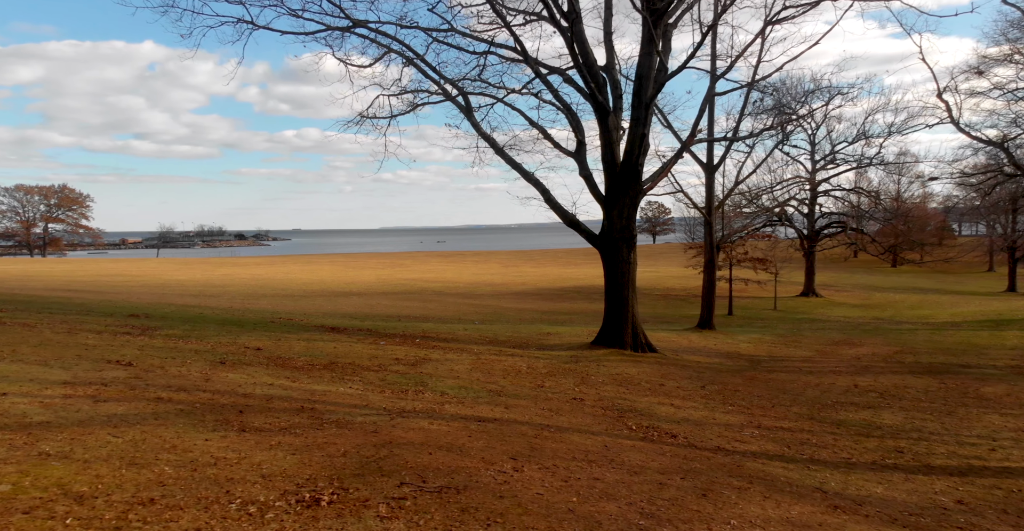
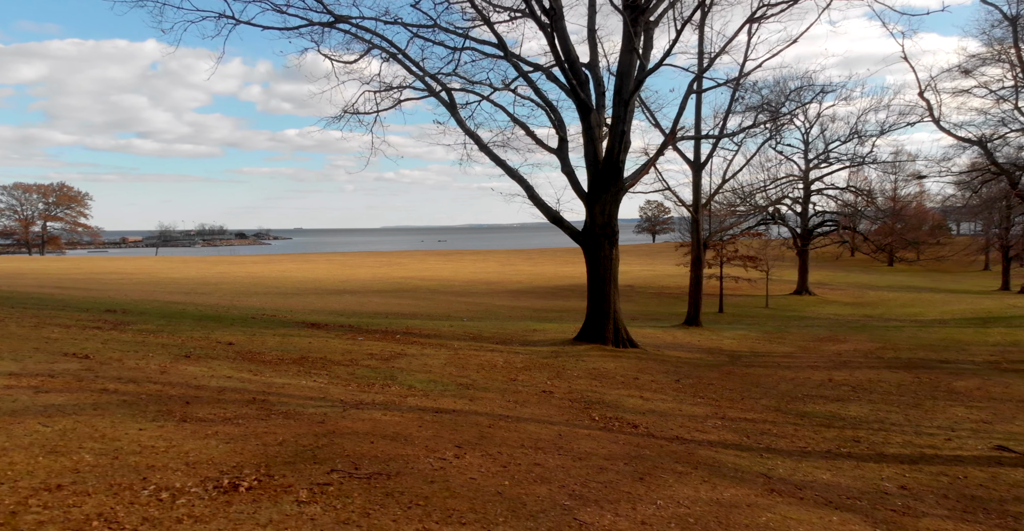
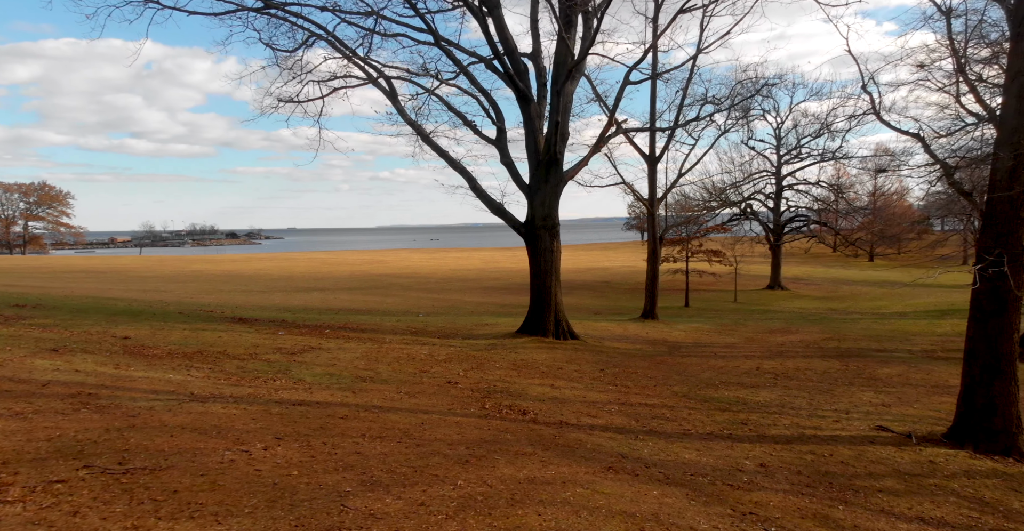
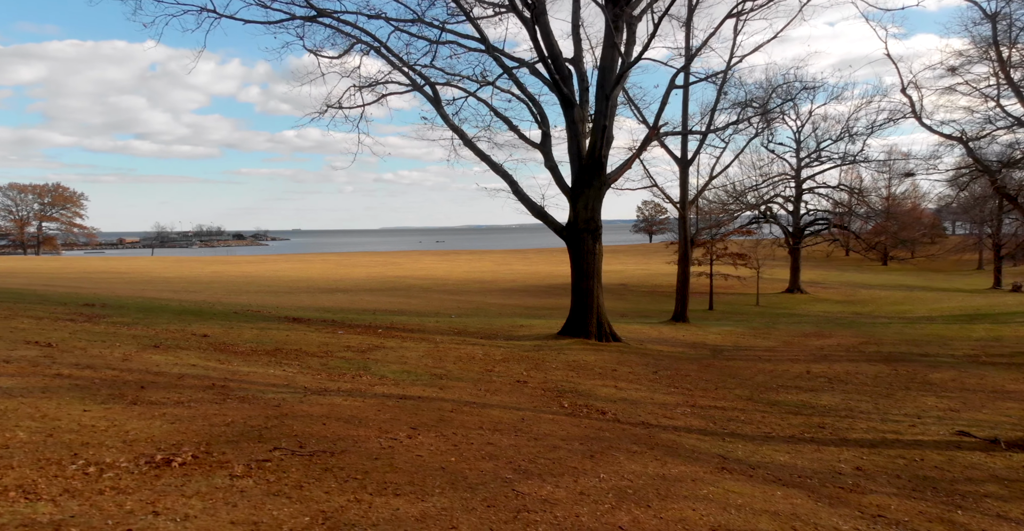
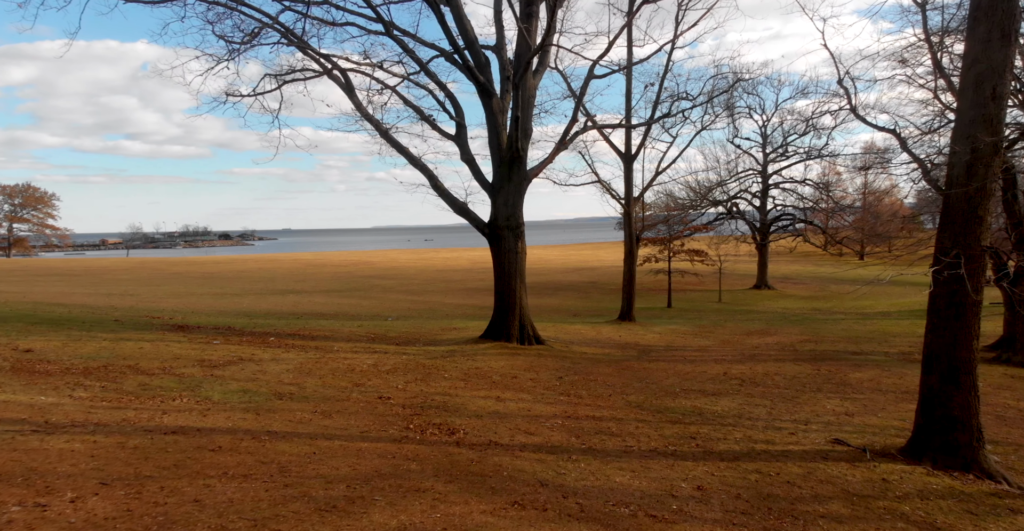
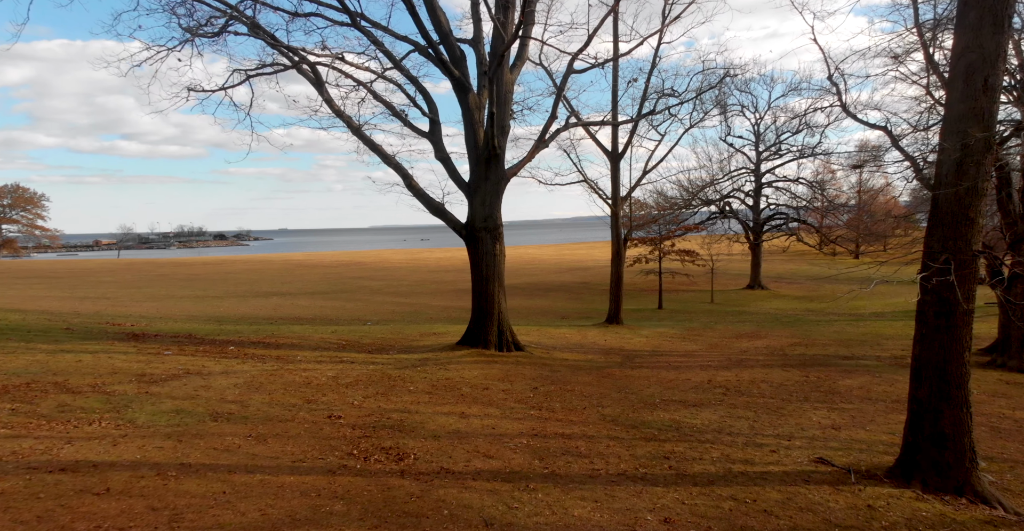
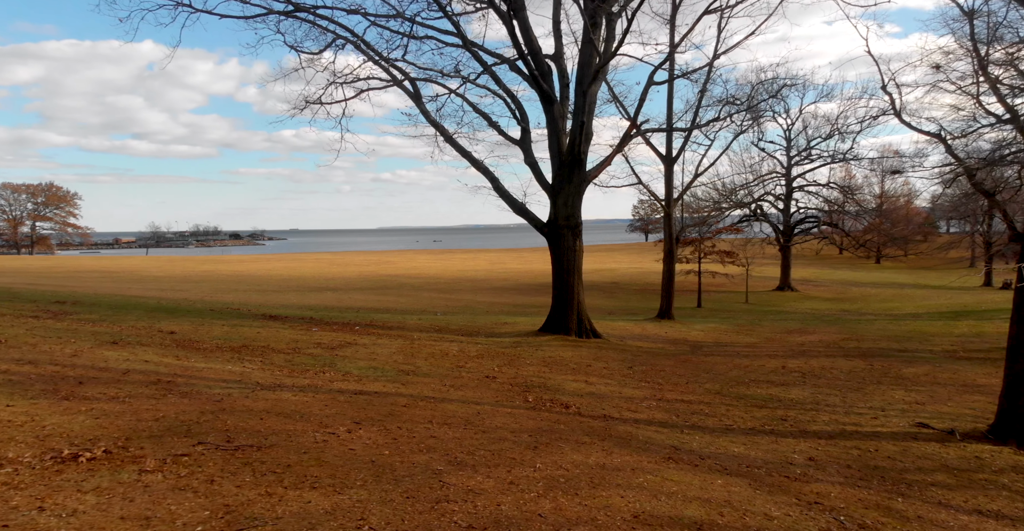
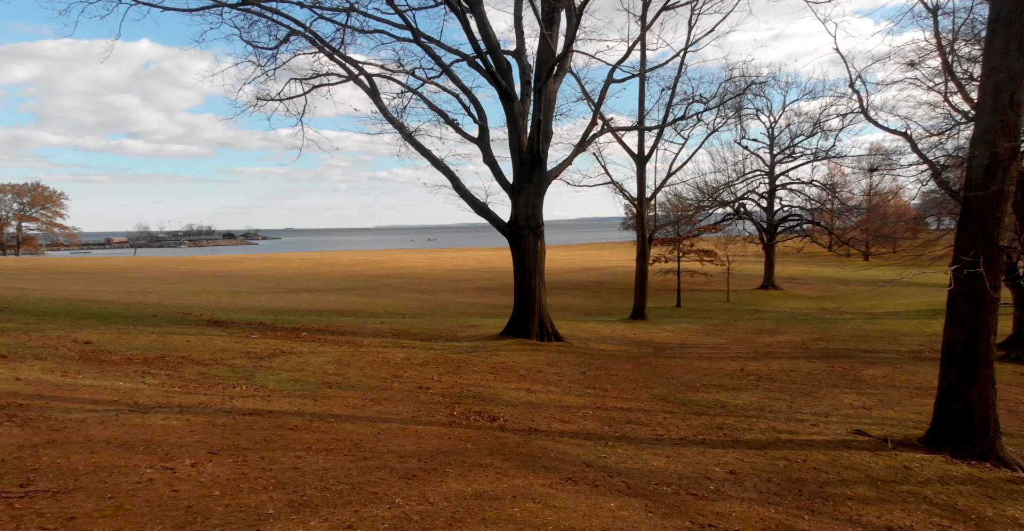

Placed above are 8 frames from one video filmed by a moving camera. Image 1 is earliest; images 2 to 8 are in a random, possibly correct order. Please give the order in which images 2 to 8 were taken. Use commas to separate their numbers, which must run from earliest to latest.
2, 4, 7, 3, 8, 5, 6
